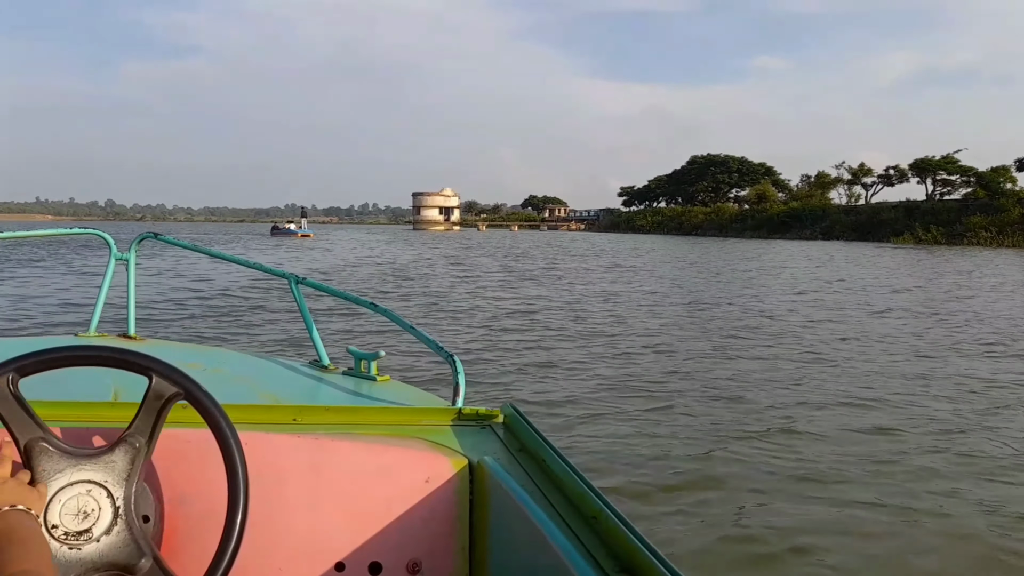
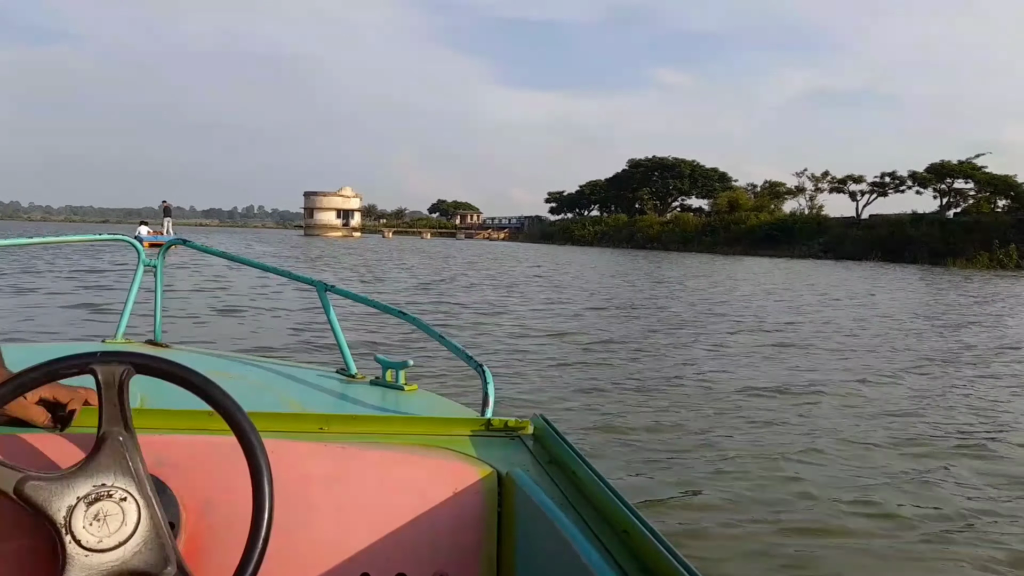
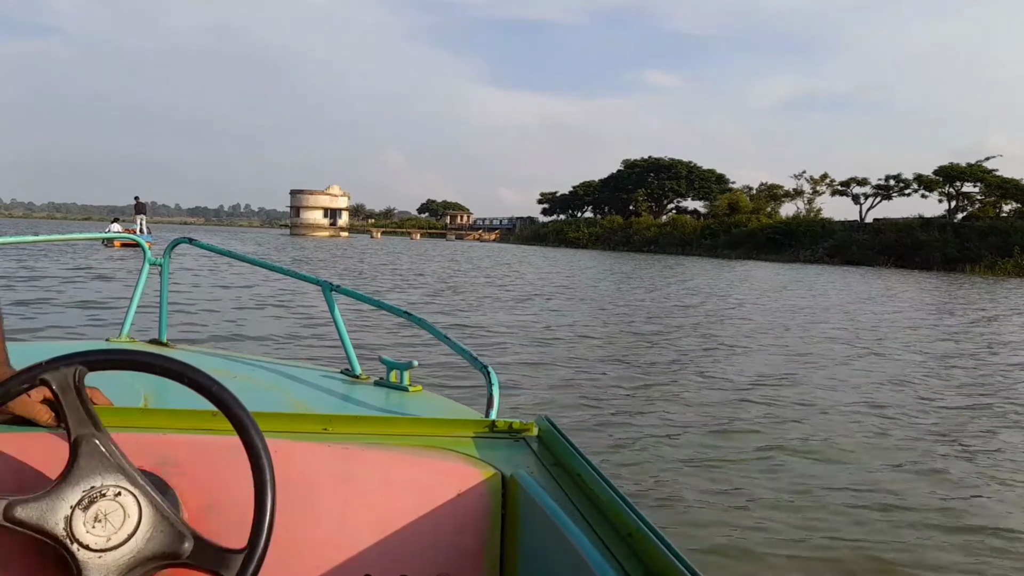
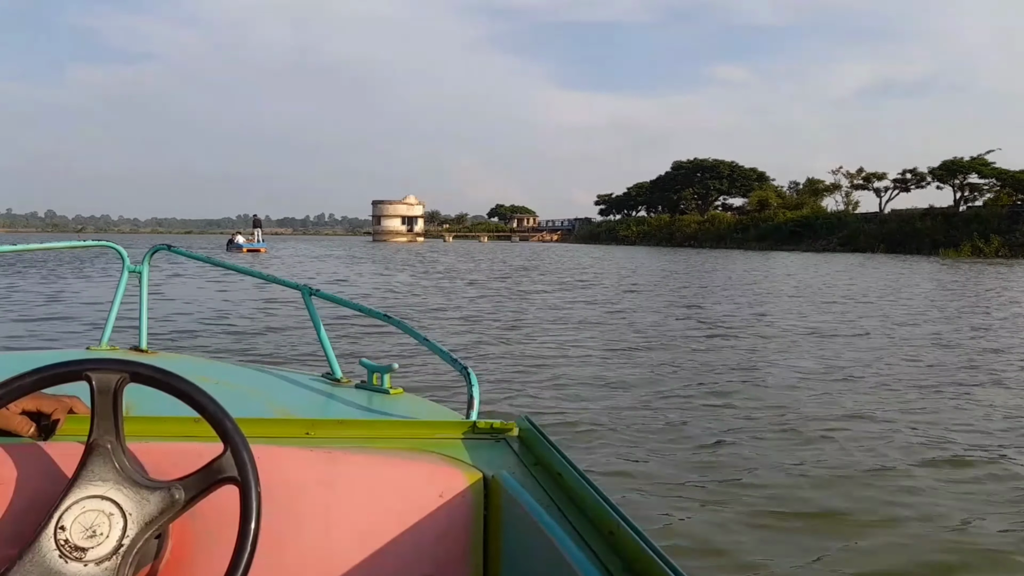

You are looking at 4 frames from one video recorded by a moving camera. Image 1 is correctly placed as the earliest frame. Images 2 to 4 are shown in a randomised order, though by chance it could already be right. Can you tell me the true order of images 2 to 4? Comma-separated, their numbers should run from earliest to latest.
4, 2, 3
